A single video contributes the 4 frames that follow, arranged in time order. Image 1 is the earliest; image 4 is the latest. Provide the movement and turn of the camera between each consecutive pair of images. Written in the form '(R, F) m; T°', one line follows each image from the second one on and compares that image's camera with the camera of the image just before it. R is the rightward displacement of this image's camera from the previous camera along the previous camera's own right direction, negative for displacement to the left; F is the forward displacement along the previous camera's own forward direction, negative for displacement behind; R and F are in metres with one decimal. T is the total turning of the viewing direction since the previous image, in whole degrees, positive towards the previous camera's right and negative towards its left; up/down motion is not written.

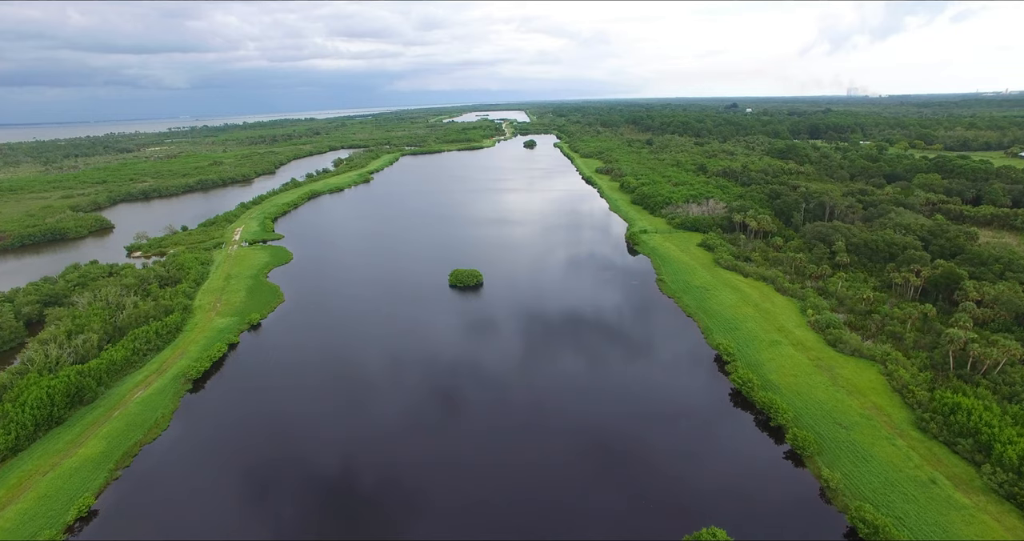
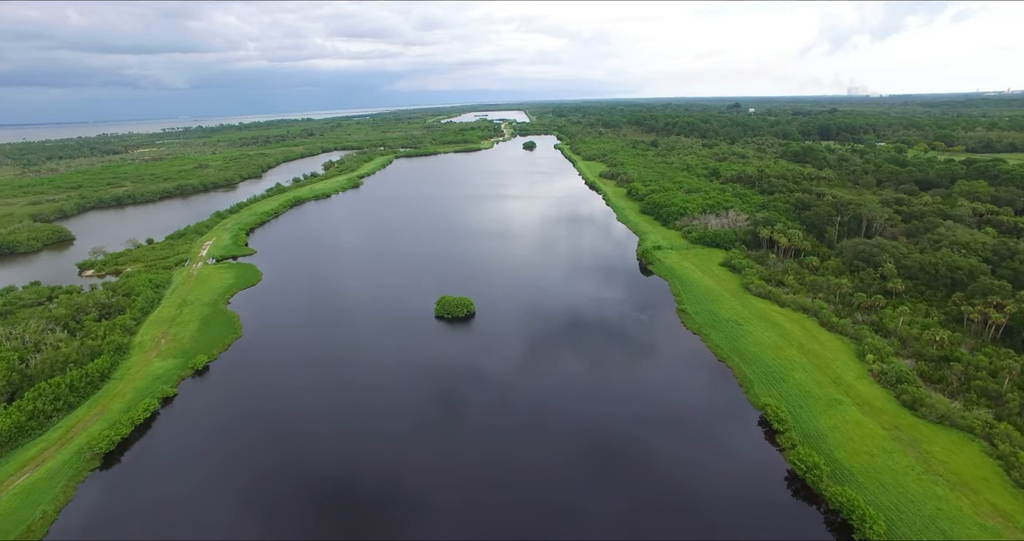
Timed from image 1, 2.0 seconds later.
(+0.2, +5.1) m; 0°
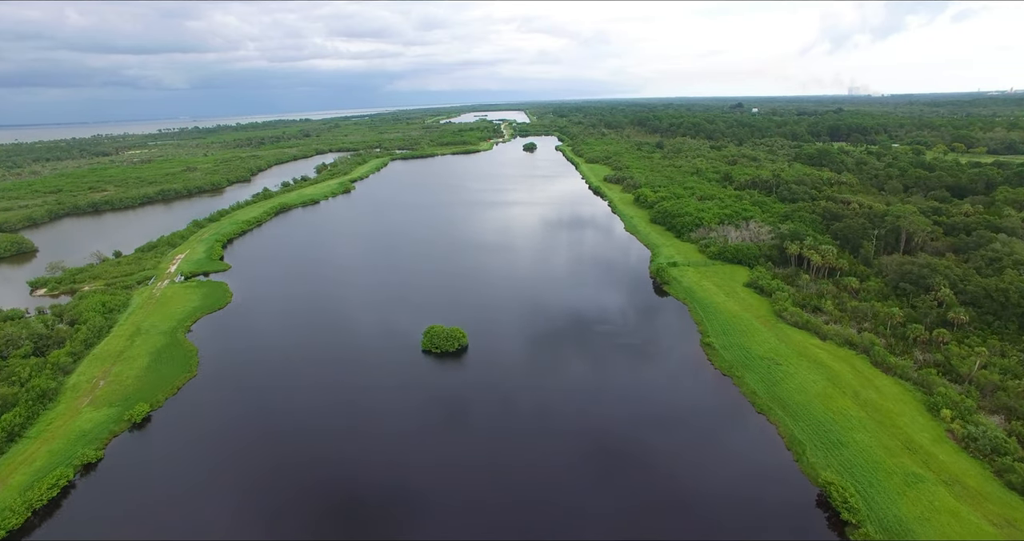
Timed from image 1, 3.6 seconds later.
(+0.1, +4.2) m; 0°
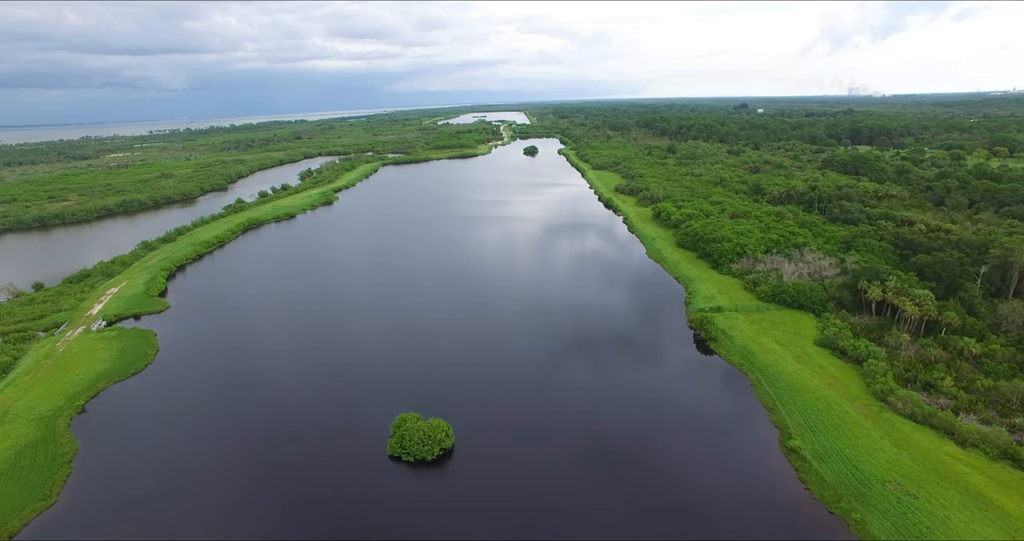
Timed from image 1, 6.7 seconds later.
(-0.1, +8.0) m; 0°
